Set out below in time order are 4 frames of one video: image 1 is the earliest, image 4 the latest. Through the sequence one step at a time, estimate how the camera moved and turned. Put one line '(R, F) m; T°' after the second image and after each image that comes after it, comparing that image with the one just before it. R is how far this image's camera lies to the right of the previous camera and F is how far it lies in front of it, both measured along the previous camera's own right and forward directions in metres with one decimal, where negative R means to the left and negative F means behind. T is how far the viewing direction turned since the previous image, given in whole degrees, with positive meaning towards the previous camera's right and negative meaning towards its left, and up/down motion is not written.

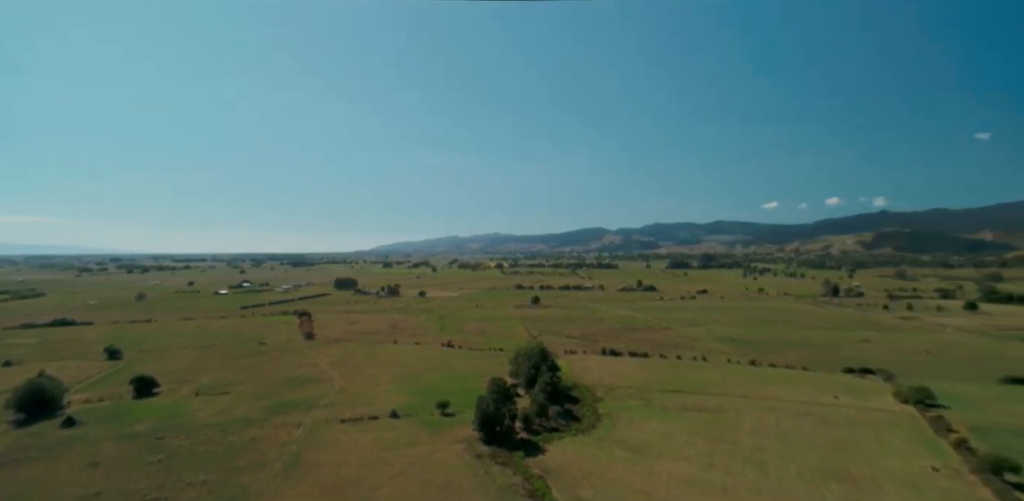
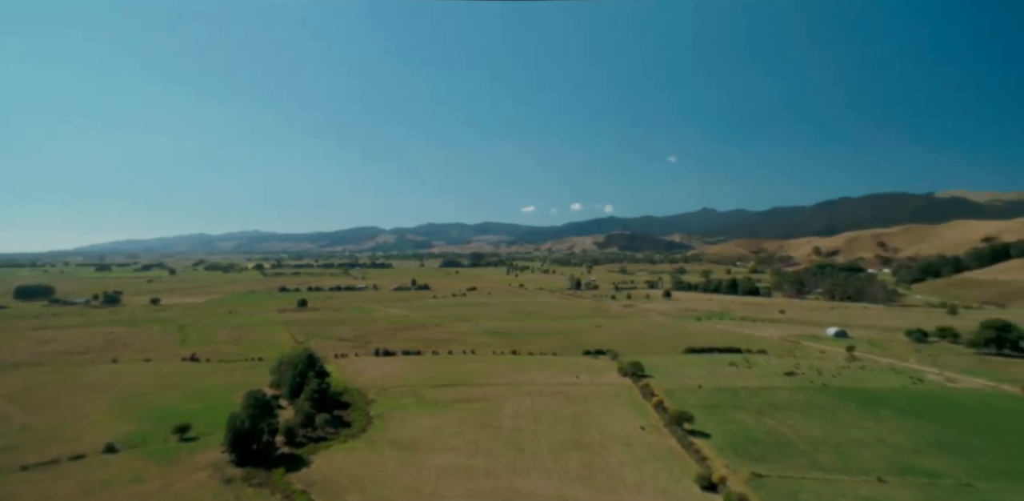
(+1.1, -1.1) m; +23°
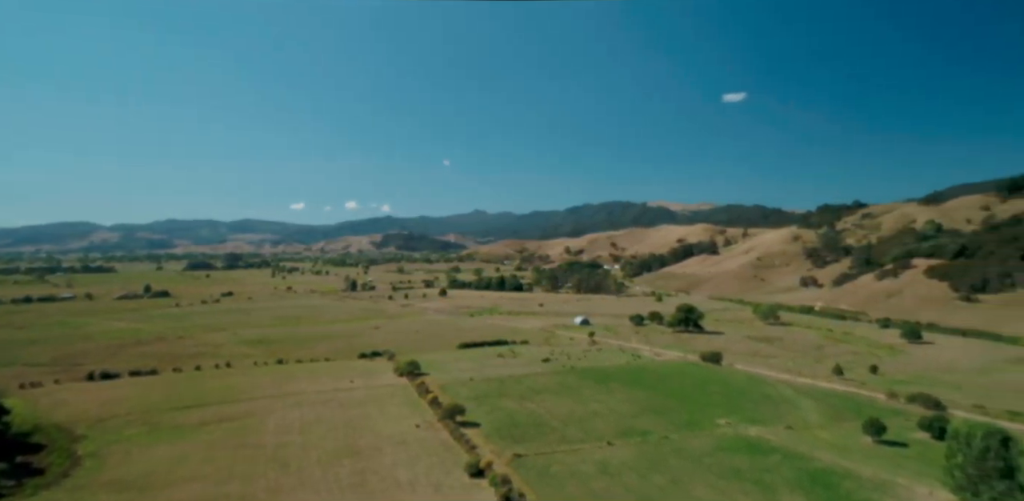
(+0.5, -0.1) m; +23°
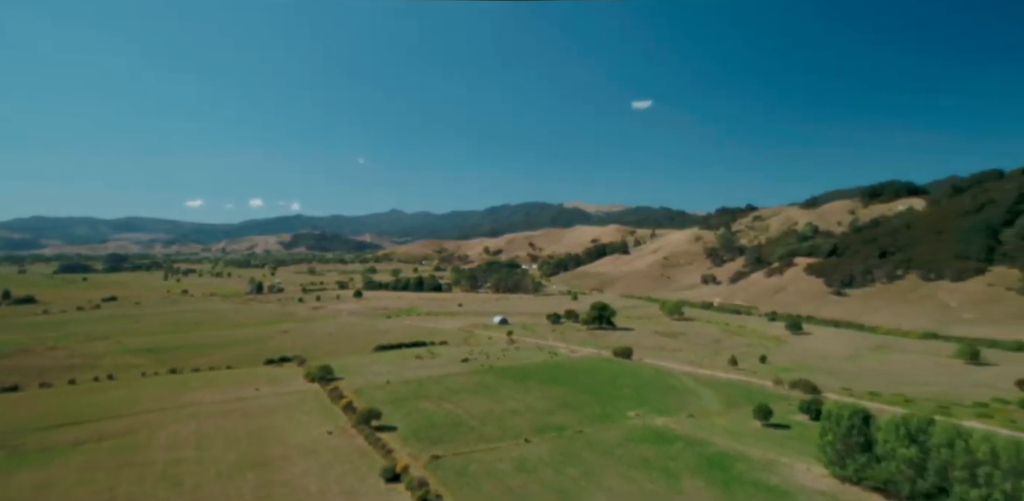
(+0.2, -0.2) m; +8°
